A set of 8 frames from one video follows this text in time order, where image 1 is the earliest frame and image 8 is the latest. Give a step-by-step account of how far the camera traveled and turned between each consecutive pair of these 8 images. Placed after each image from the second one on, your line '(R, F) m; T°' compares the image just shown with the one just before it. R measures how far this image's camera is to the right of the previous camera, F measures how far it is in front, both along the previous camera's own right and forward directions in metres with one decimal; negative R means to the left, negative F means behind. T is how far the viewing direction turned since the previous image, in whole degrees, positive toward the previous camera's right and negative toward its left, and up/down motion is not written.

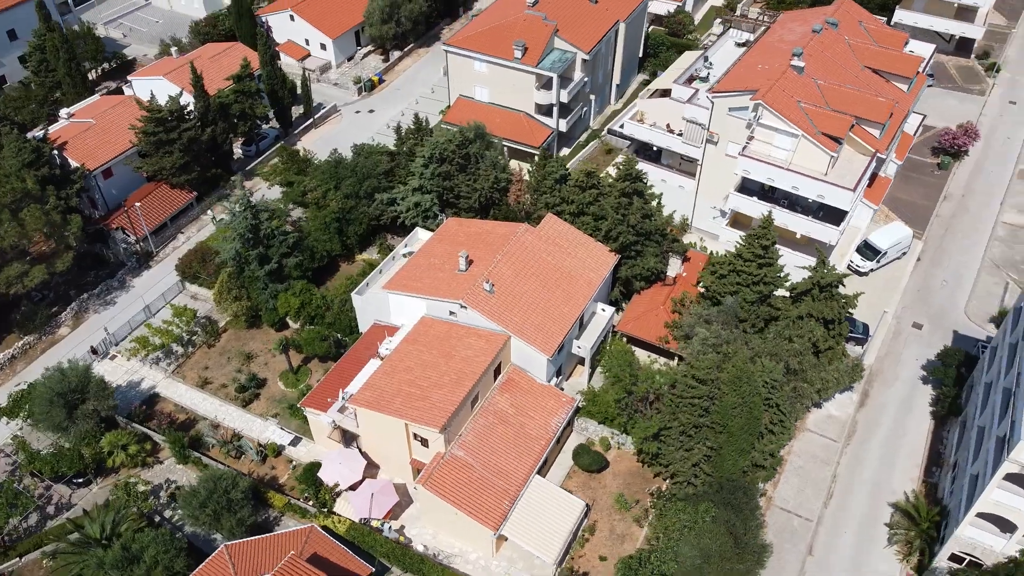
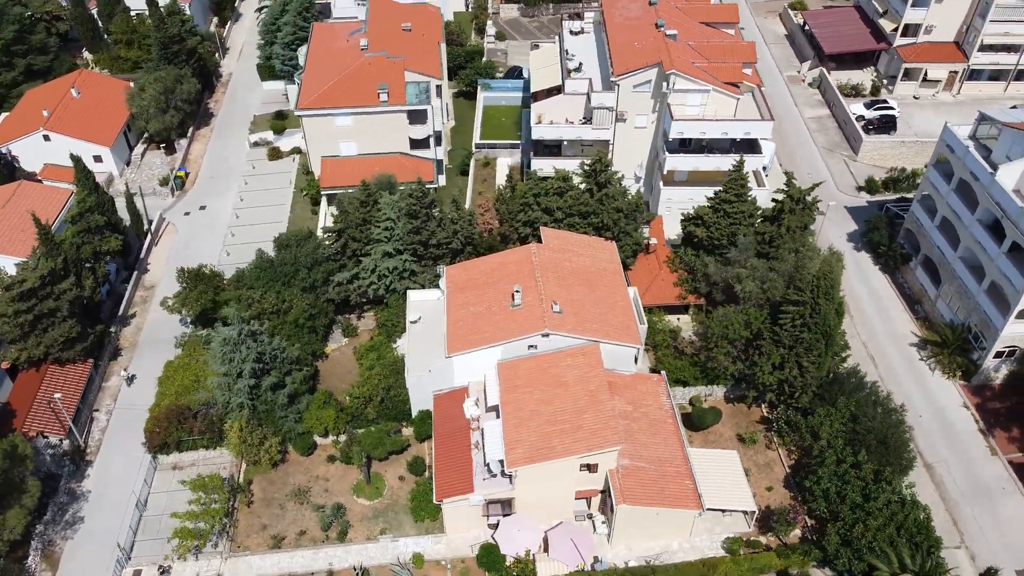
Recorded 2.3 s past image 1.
(-15.1, +2.8) m; +24°
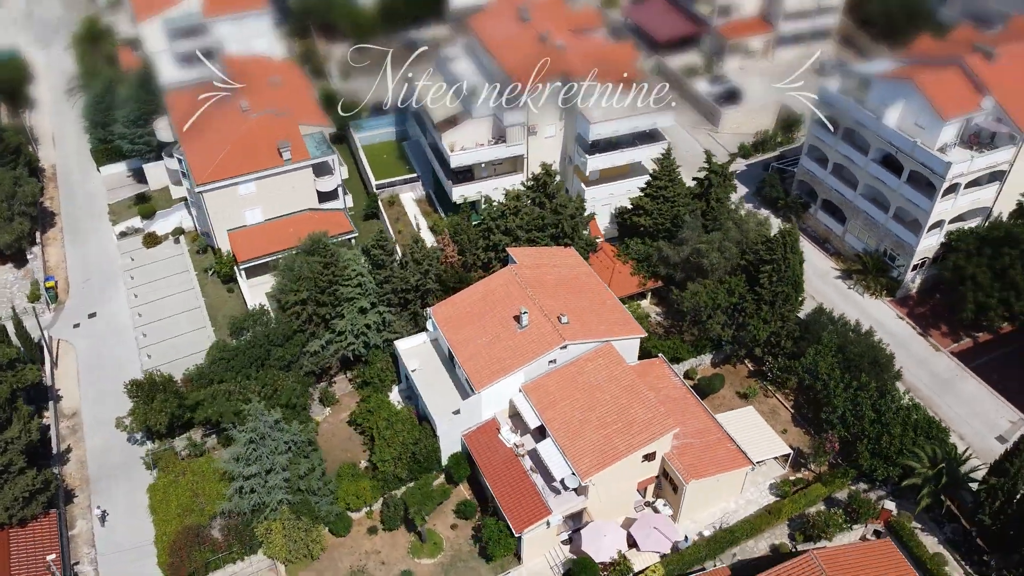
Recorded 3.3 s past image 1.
(-8.8, +0.7) m; +15°
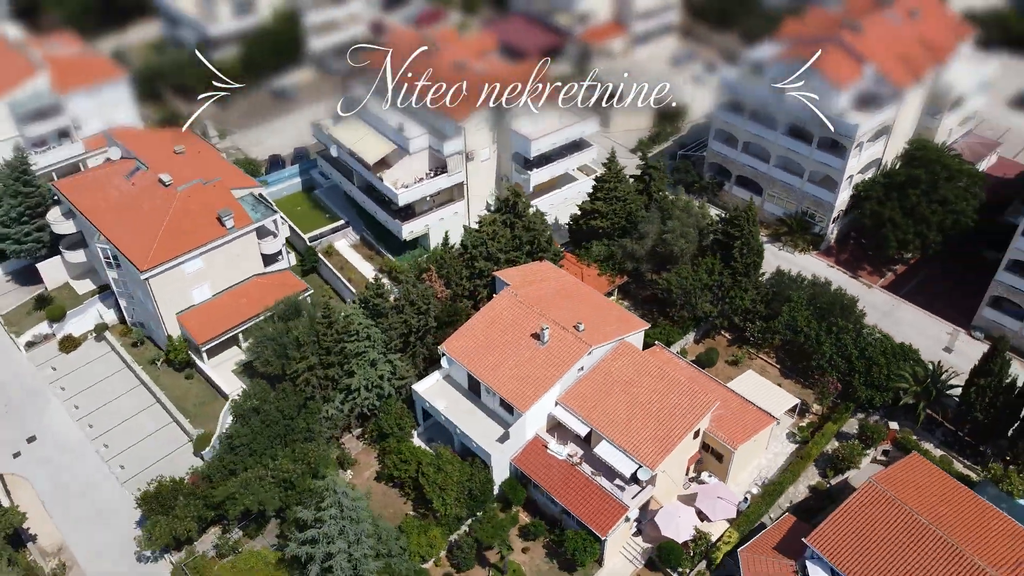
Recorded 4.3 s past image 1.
(-8.6, +0.2) m; +14°
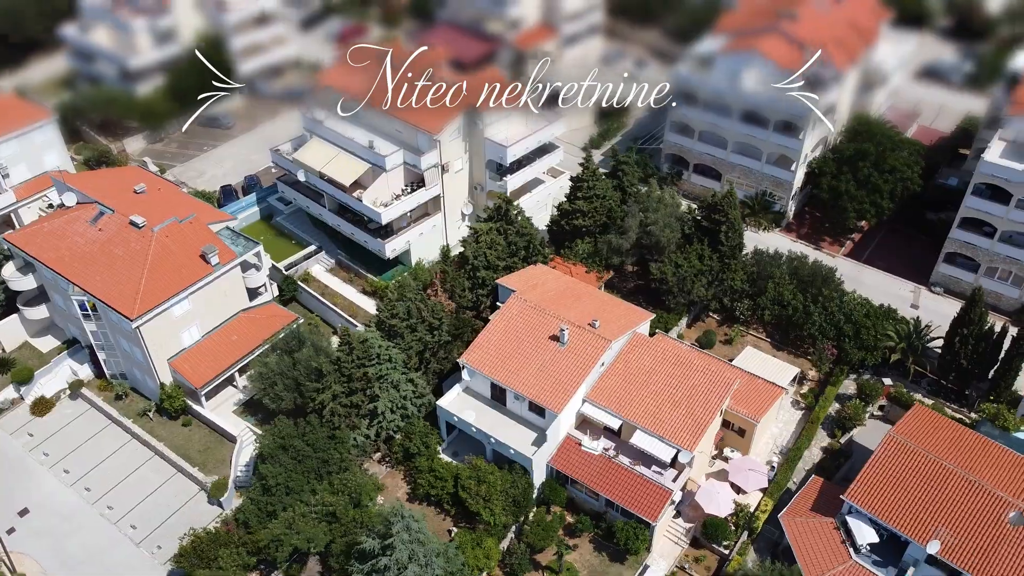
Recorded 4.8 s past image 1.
(-5.3, -0.1) m; +8°
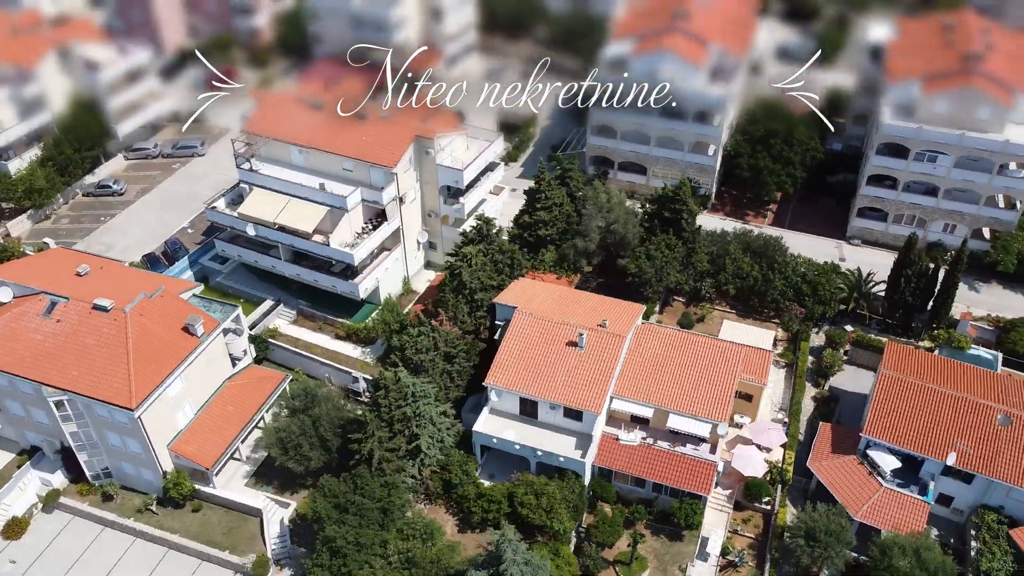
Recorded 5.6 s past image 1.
(-8.2, +0.1) m; +12°
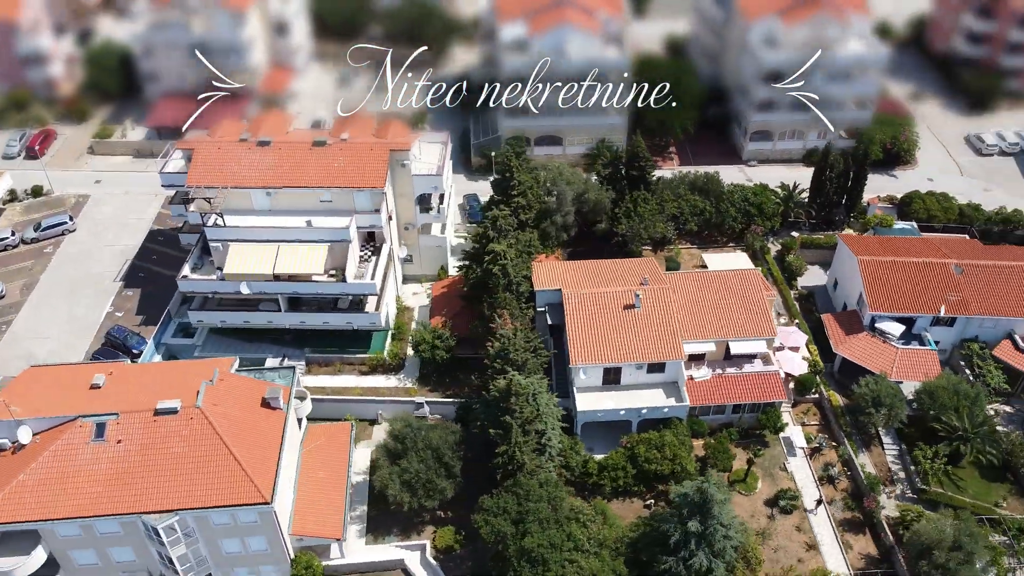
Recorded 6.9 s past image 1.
(-14.8, +1.5) m; +19°
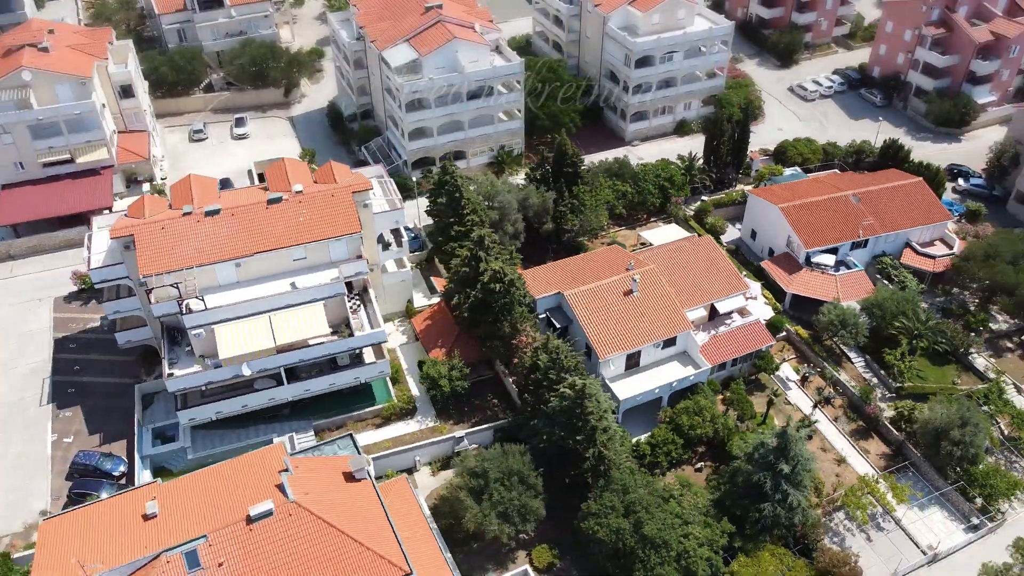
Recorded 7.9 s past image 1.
(-11.4, +1.3) m; +16°
